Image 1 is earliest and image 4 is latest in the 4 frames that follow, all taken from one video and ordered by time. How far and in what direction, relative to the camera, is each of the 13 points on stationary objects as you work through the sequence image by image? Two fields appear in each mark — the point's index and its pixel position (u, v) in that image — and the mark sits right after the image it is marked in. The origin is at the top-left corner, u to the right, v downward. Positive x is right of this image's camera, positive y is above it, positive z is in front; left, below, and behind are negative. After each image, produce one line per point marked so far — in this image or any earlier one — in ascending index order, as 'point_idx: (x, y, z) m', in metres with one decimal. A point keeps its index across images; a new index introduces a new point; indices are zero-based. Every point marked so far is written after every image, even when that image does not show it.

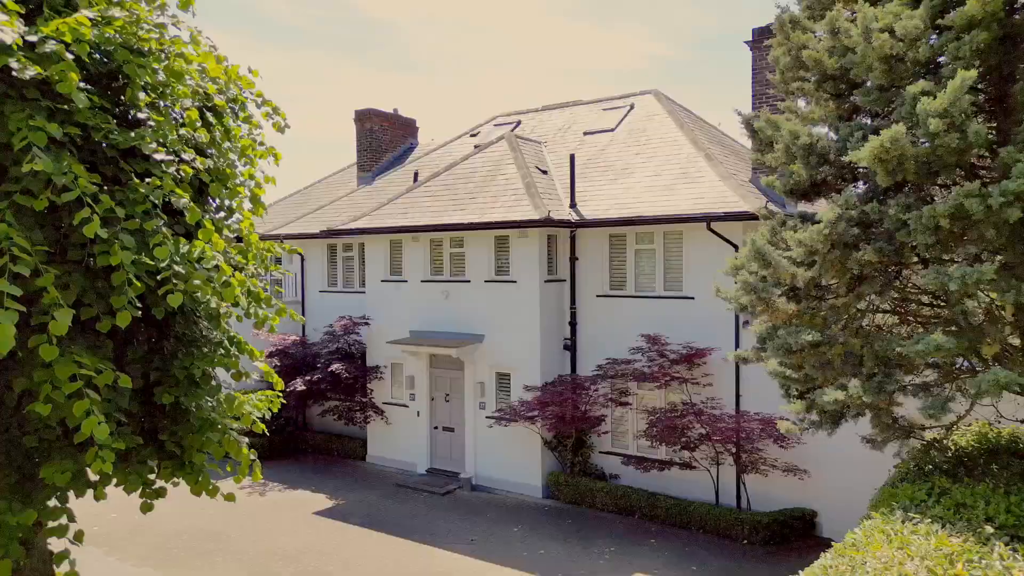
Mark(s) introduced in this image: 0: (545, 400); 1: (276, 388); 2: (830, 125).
0: (+0.7, -2.3, +13.2) m
1: (-3.1, -1.3, +8.5) m
2: (+3.9, +2.0, +8.1) m
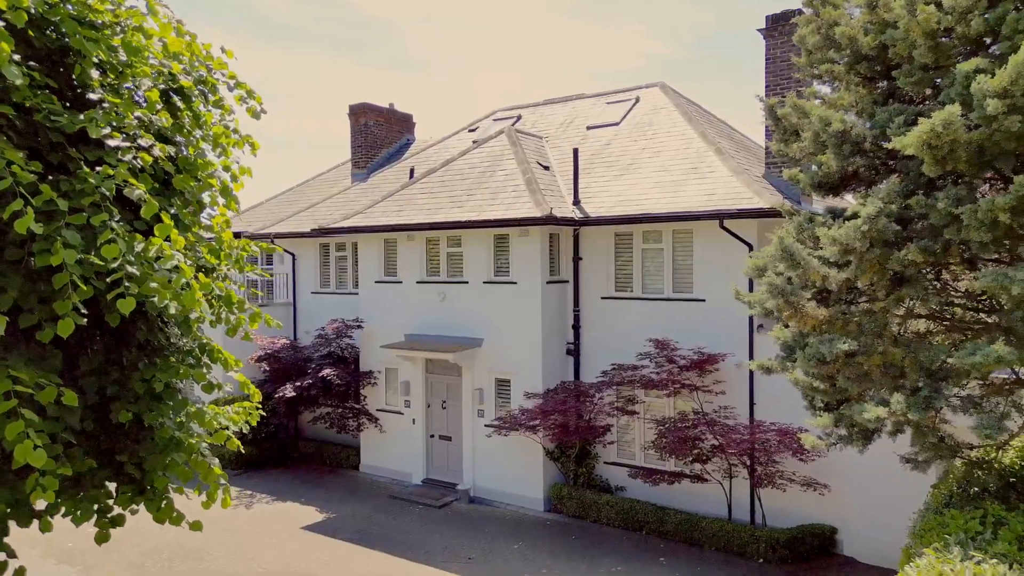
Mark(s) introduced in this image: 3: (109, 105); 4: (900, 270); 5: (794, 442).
0: (+0.7, -2.3, +12.4) m
1: (-3.1, -1.3, +7.7) m
2: (+3.9, +2.0, +7.3) m
3: (-3.5, +1.6, +5.8) m
4: (+3.8, +0.2, +6.4) m
5: (+4.7, -2.6, +10.9) m
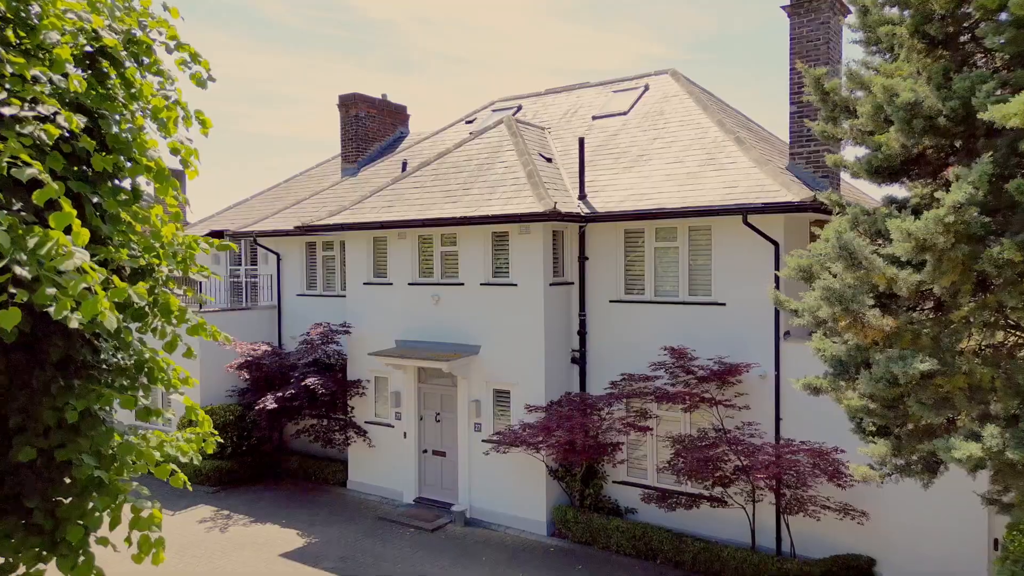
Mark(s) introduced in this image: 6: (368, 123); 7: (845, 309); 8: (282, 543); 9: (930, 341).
0: (+0.7, -2.3, +11.2) m
1: (-3.1, -1.4, +6.5) m
2: (+3.9, +1.9, +6.1) m
3: (-3.5, +1.6, +4.6) m
4: (+3.8, +0.1, +5.2) m
5: (+4.7, -2.6, +9.7) m
6: (-4.3, +4.9, +19.6) m
7: (+2.9, -0.2, +5.8) m
8: (-4.3, -4.8, +12.3) m
9: (+3.6, -0.5, +5.6) m
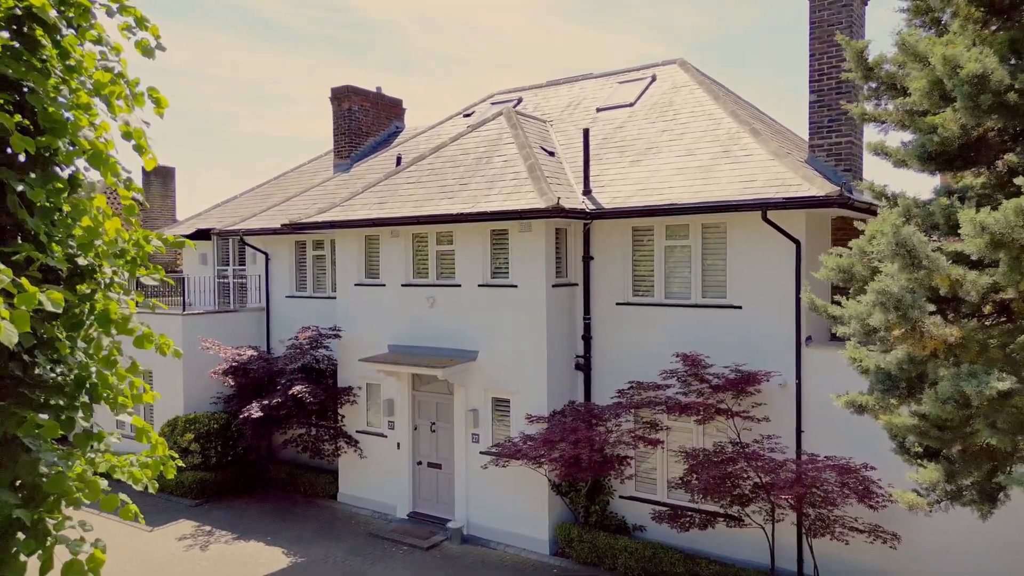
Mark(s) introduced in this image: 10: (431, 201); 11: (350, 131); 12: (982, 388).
0: (+0.7, -2.4, +10.4) m
1: (-3.1, -1.4, +5.7) m
2: (+3.9, +1.9, +5.3) m
3: (-3.5, +1.5, +3.8) m
4: (+3.8, +0.1, +4.4) m
5: (+4.7, -2.6, +8.8) m
6: (-4.3, +4.9, +18.8) m
7: (+2.9, -0.2, +4.9) m
8: (-4.3, -4.8, +11.5) m
9: (+3.6, -0.5, +4.8) m
10: (-1.6, +1.7, +12.6) m
11: (-4.6, +4.4, +18.6) m
12: (+3.2, -0.7, +4.6) m
